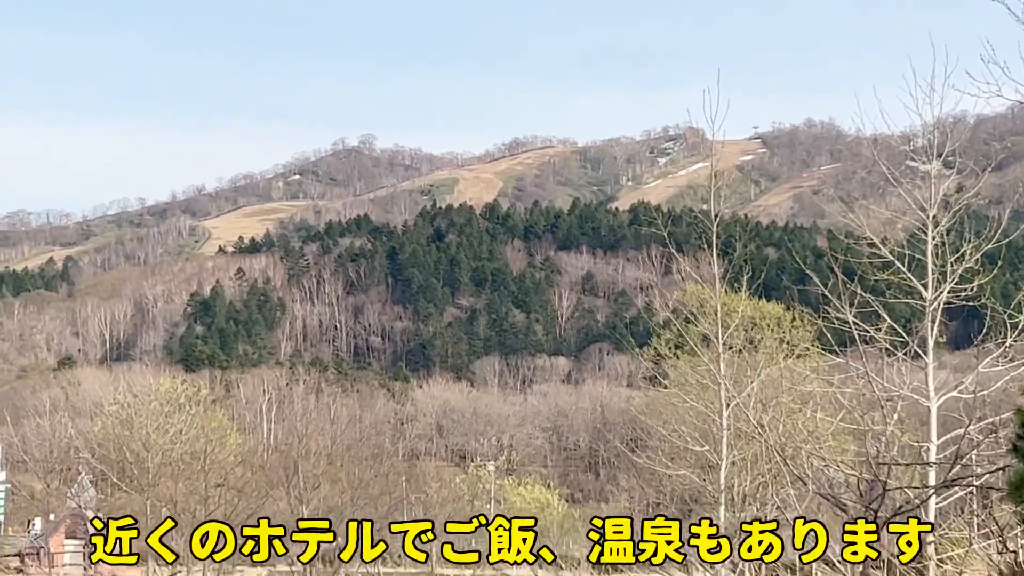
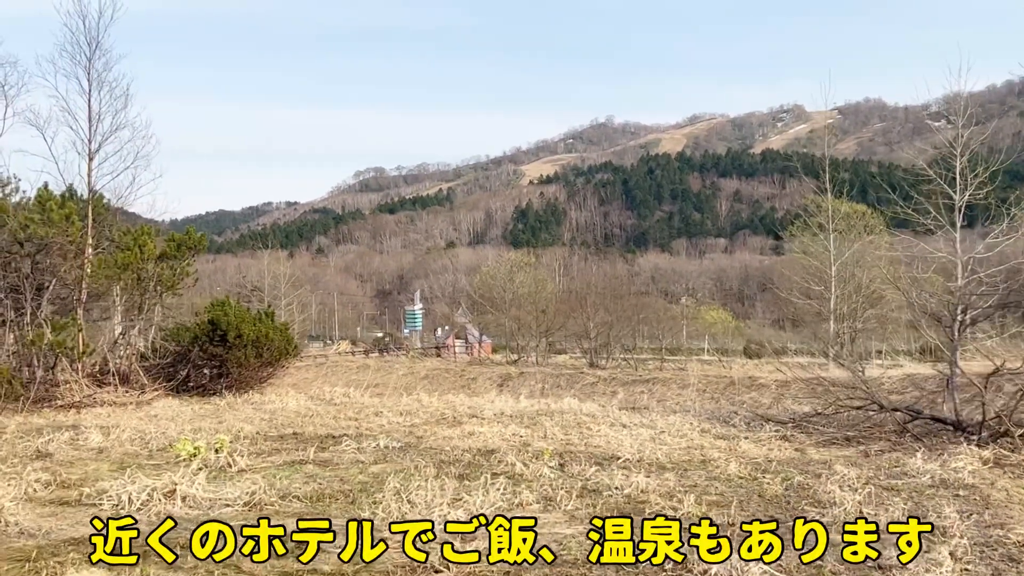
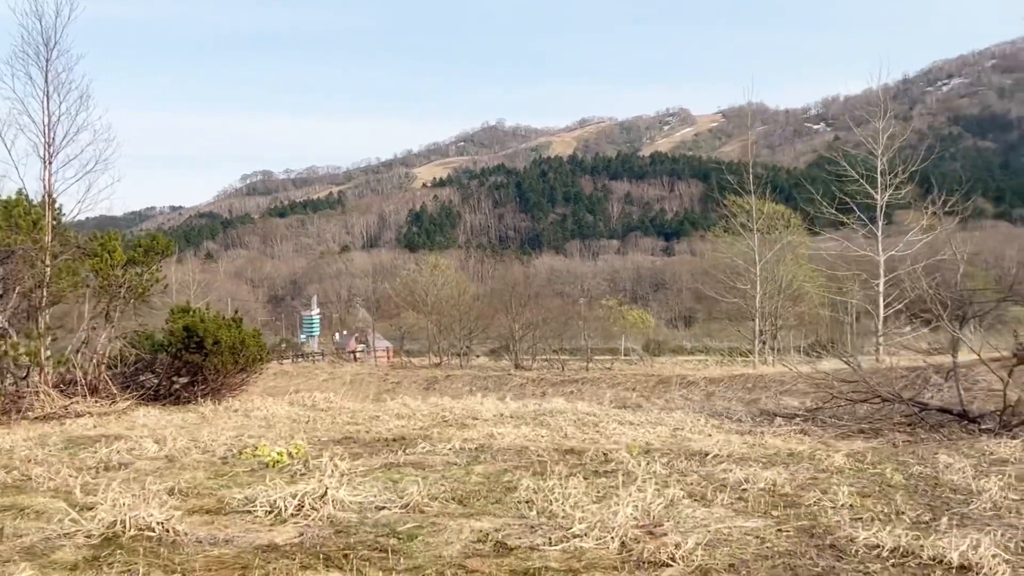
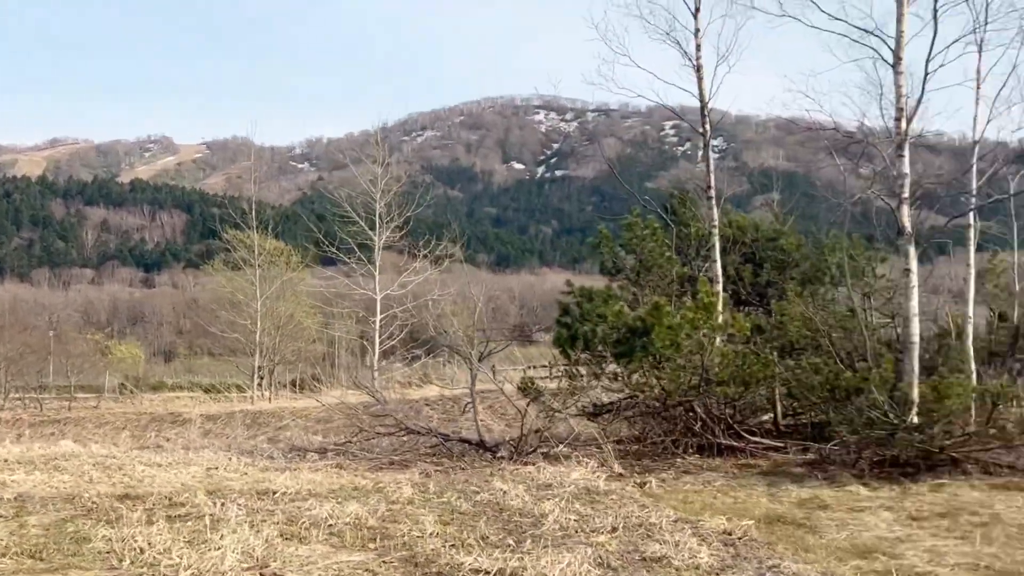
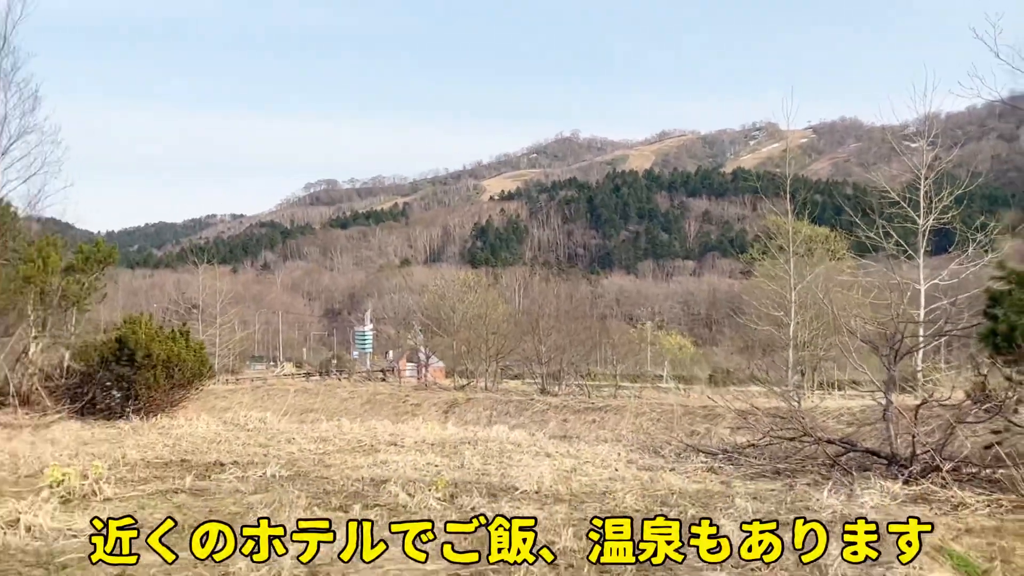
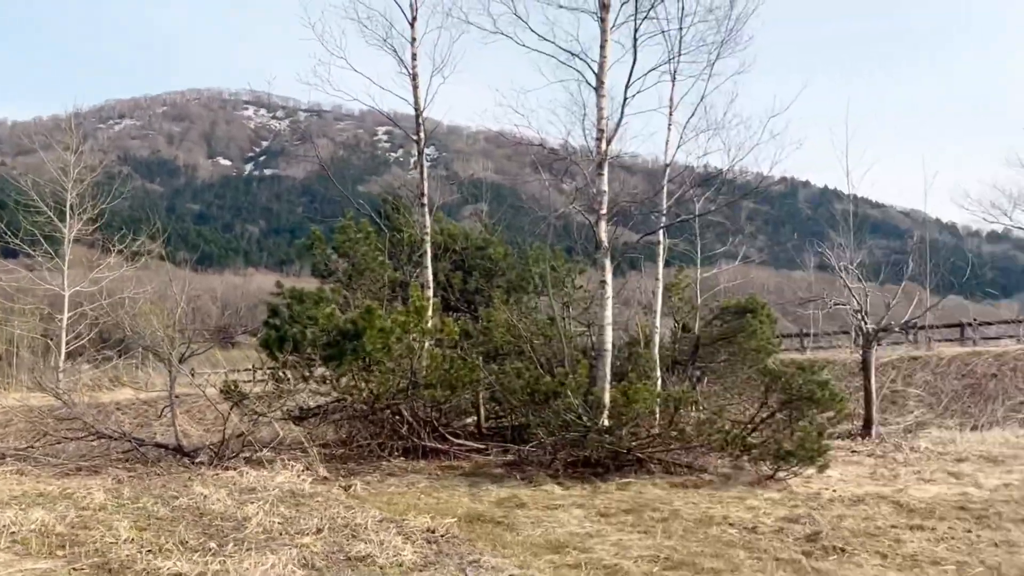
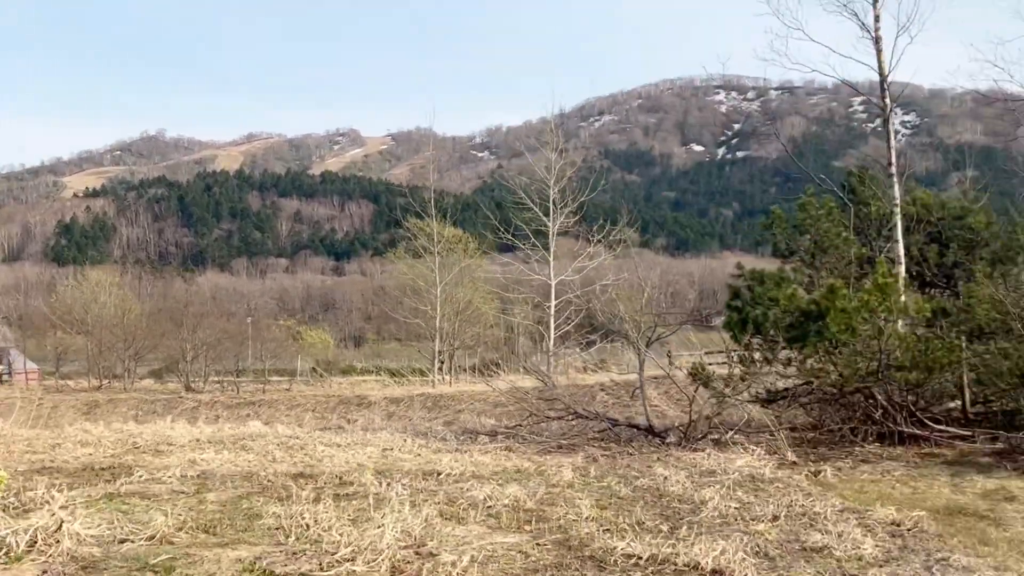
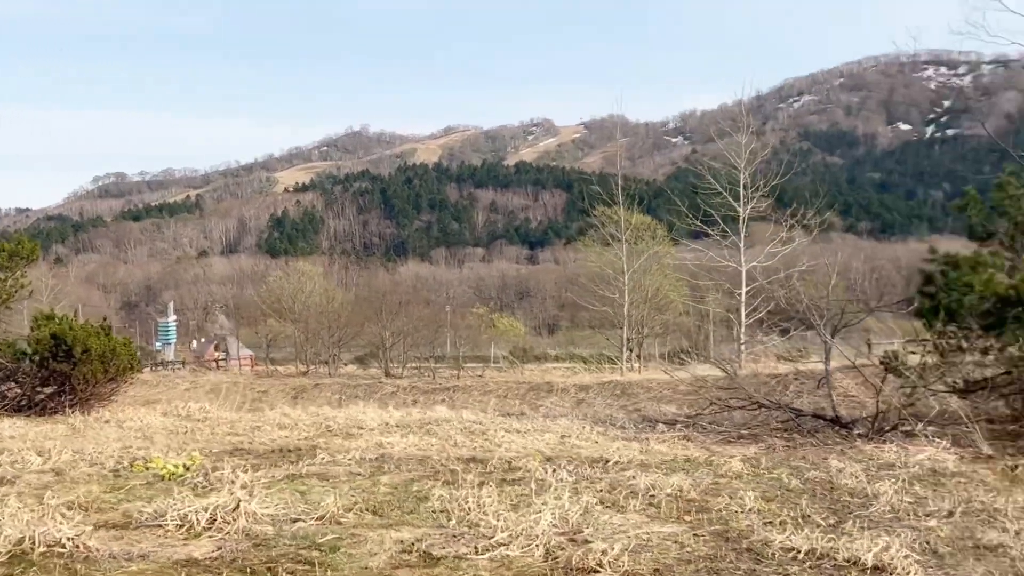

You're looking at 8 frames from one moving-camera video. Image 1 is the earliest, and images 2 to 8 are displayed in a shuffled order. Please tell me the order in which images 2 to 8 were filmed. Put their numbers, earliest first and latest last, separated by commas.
5, 2, 3, 8, 7, 4, 6
